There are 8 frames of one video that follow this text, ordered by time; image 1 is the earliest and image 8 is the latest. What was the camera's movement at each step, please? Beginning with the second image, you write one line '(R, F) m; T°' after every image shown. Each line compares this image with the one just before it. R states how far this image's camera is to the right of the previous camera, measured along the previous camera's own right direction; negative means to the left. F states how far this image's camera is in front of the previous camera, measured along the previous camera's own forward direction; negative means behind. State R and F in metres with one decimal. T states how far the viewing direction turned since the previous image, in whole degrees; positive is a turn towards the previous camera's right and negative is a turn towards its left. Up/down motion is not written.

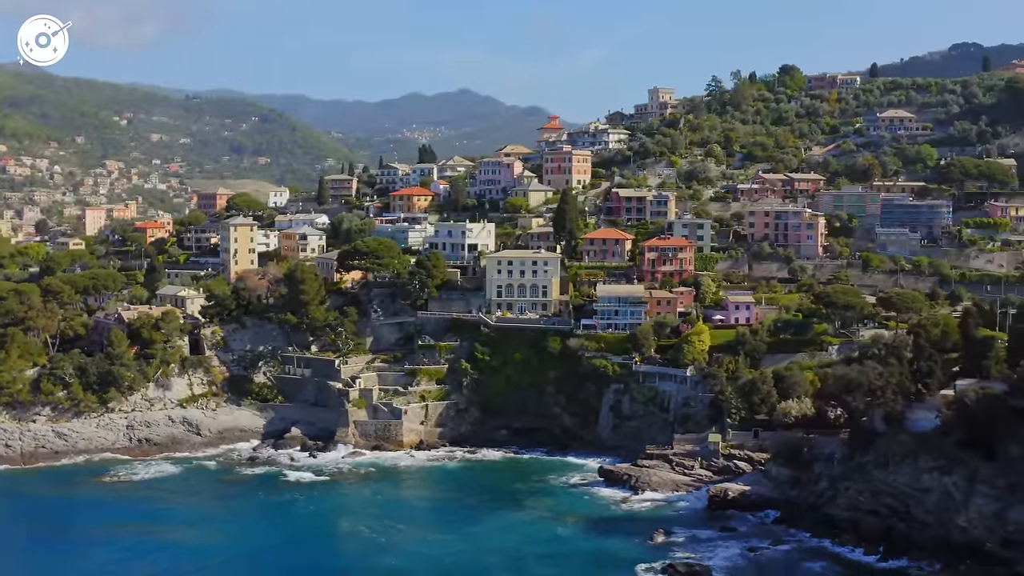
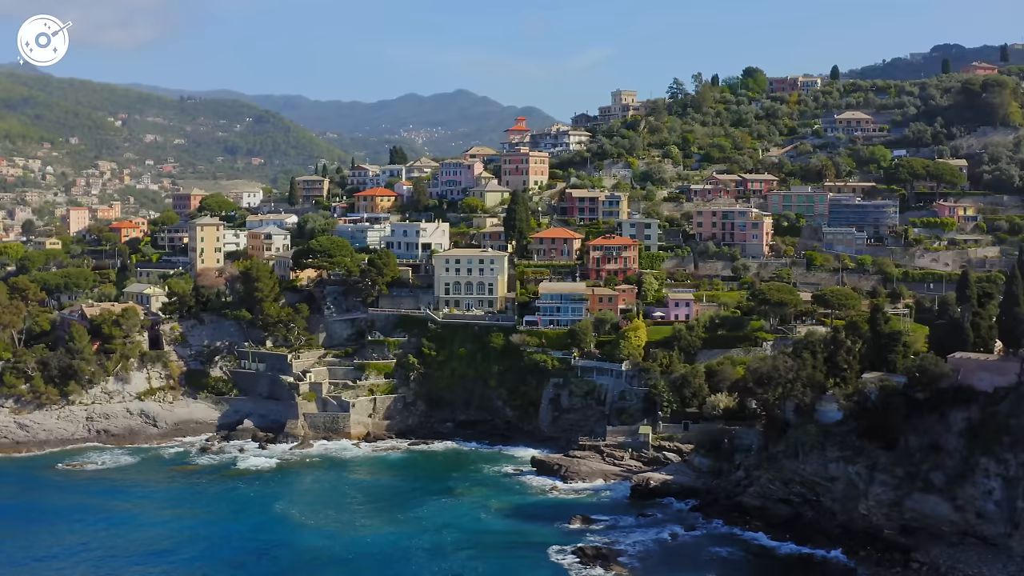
(+3.5, -1.9) m; -1°
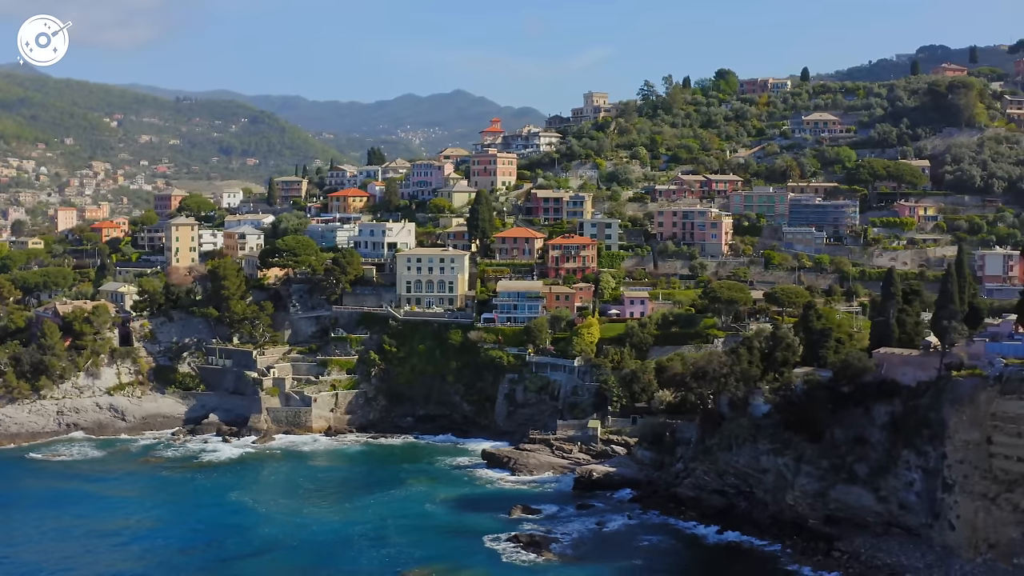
(+2.7, -1.5) m; 0°
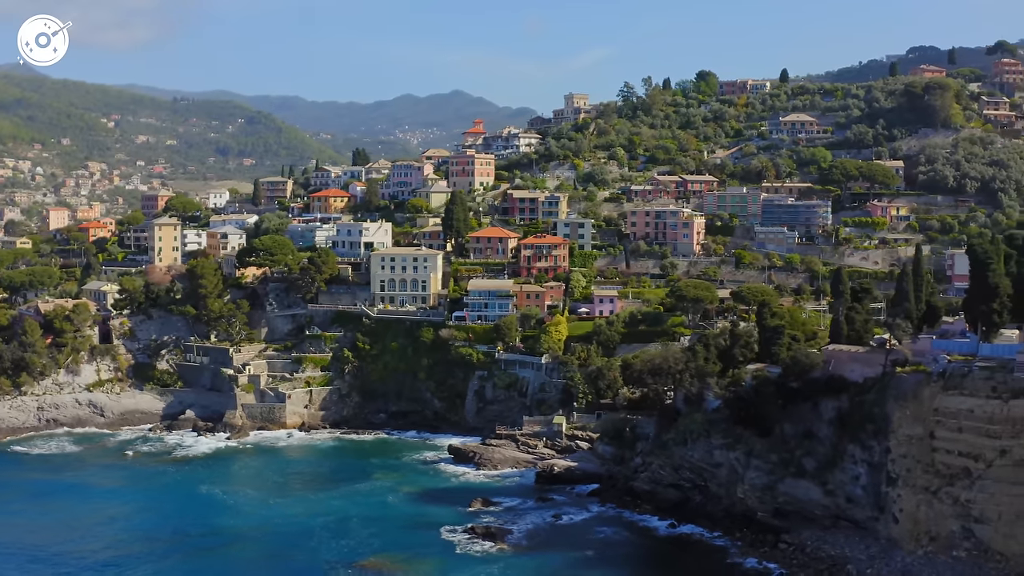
(+2.0, -1.1) m; 0°
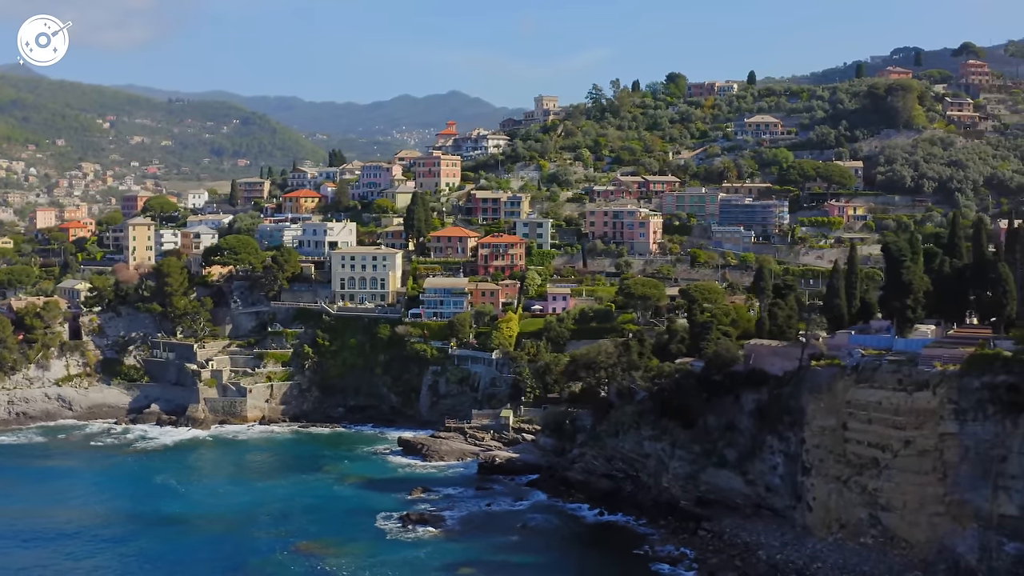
(+3.1, -1.7) m; -1°
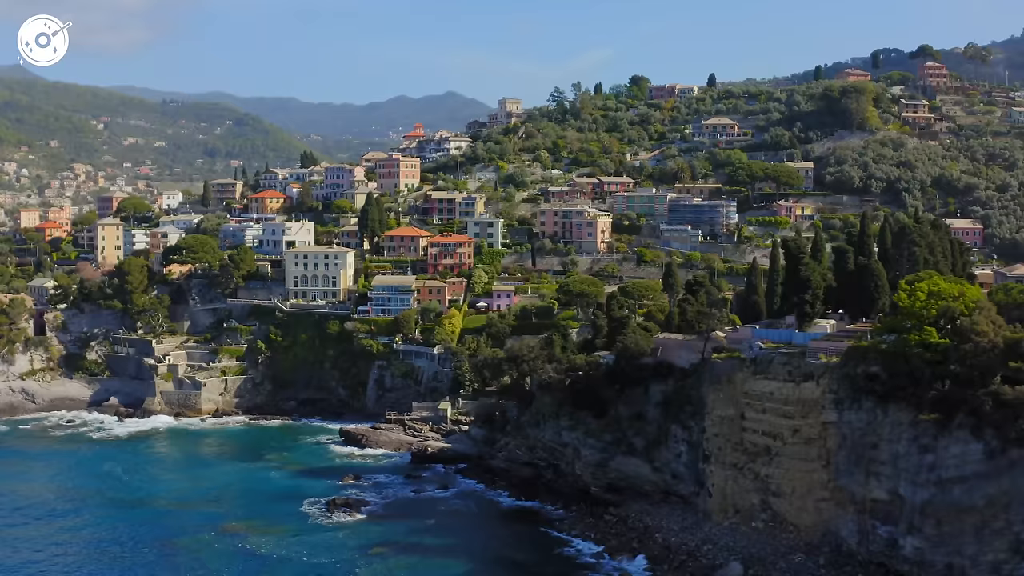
(+3.9, -2.2) m; -1°
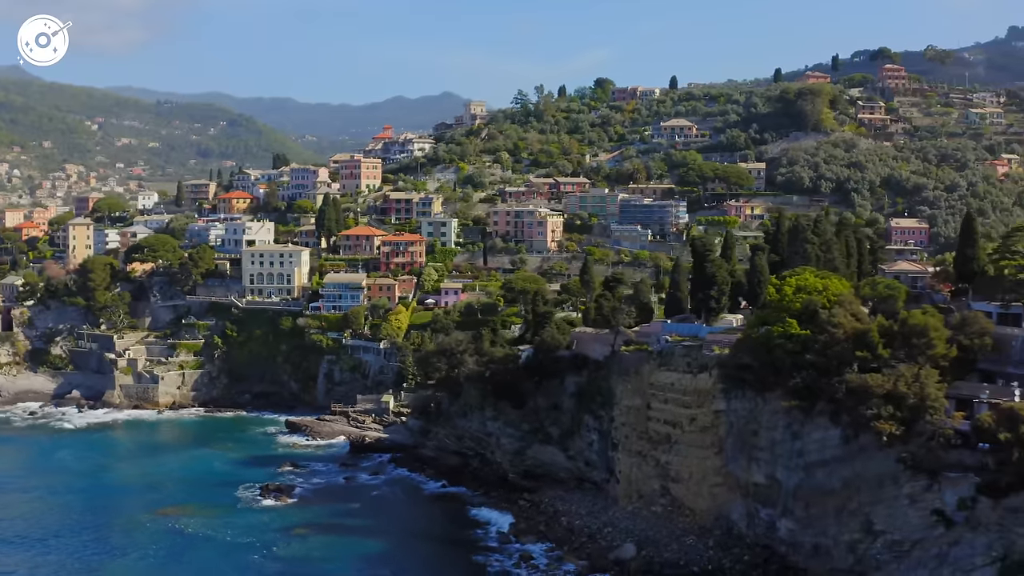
(+4.0, -2.2) m; -1°
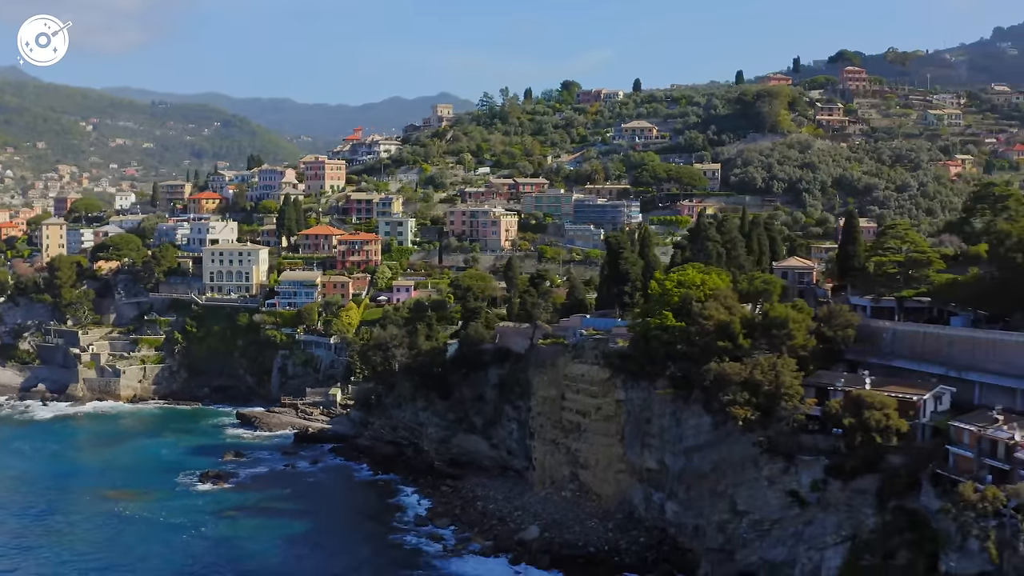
(+4.0, -2.2) m; -1°
